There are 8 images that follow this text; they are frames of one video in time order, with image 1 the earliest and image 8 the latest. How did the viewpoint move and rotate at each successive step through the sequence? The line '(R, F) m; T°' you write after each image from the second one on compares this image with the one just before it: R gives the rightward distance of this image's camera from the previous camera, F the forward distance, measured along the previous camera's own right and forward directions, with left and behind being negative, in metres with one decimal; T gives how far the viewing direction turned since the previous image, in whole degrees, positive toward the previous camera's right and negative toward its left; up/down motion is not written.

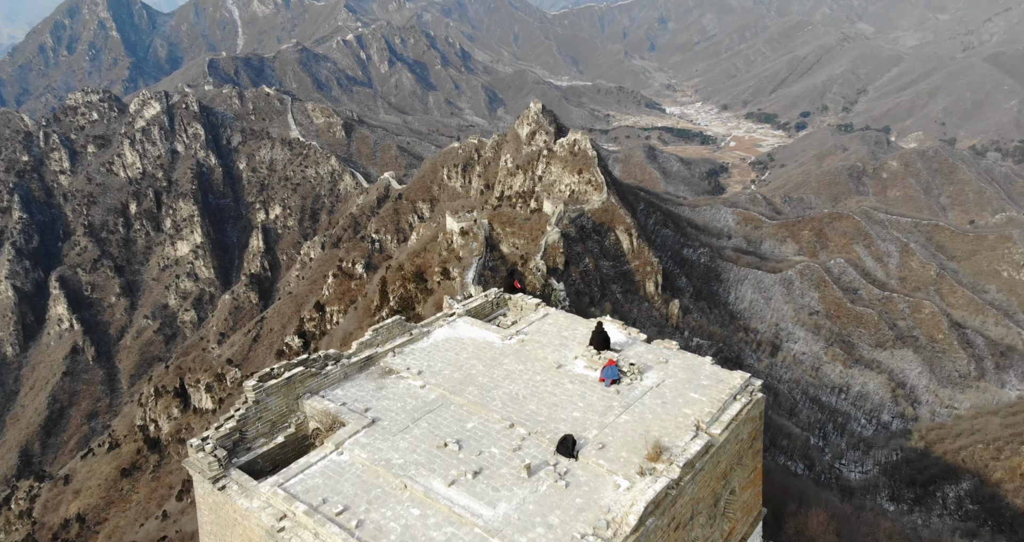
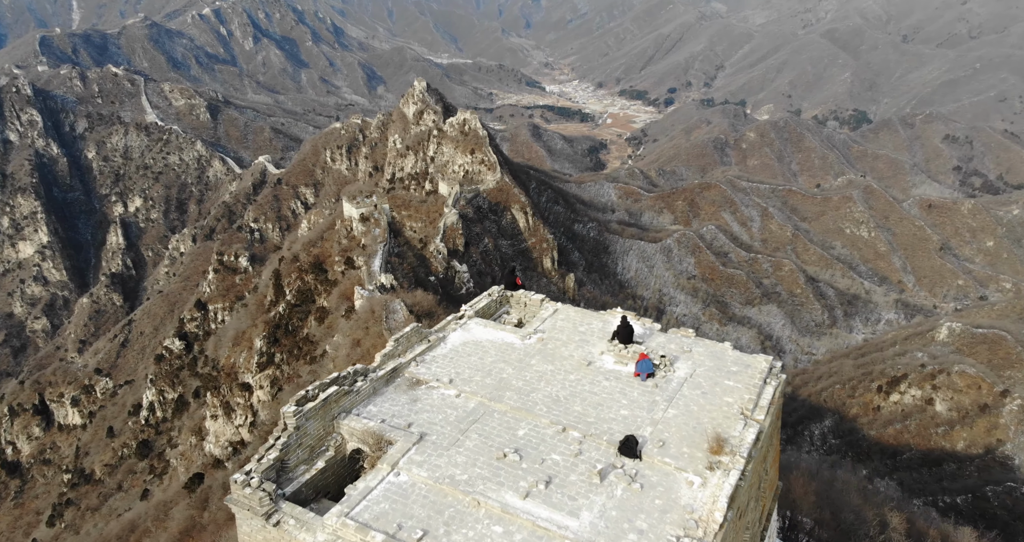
(-4.3, +0.3) m; +11°
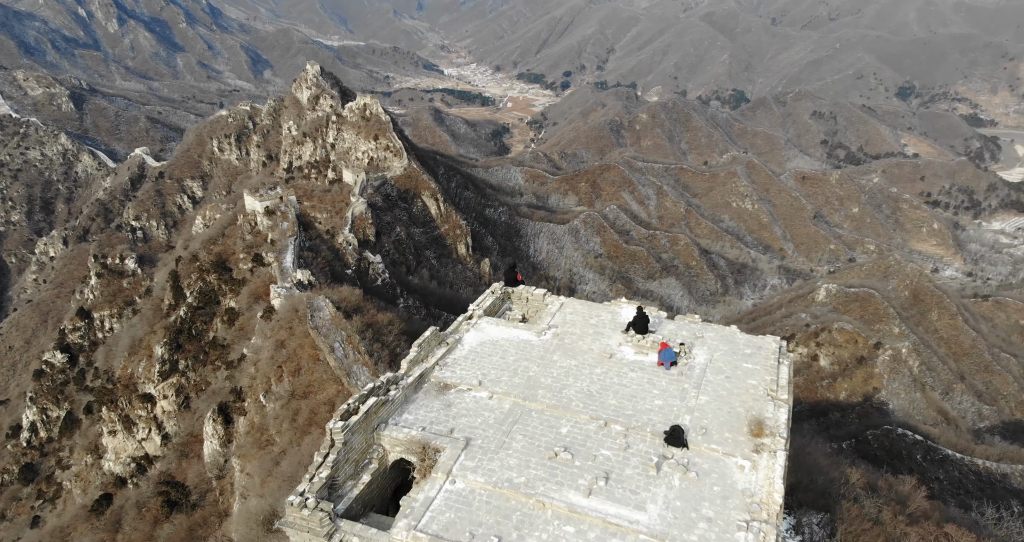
(-3.7, +0.3) m; +10°
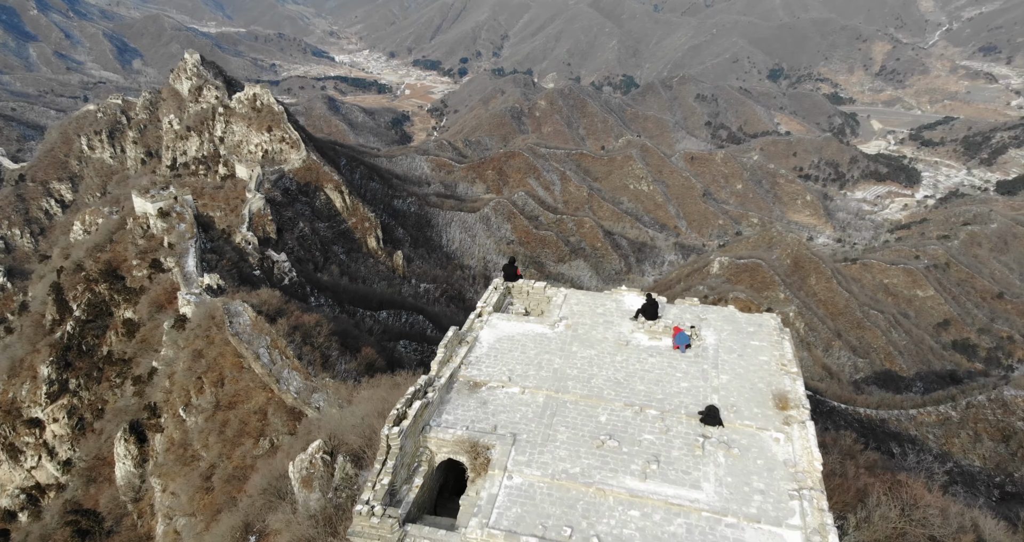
(-3.7, +0.2) m; +10°
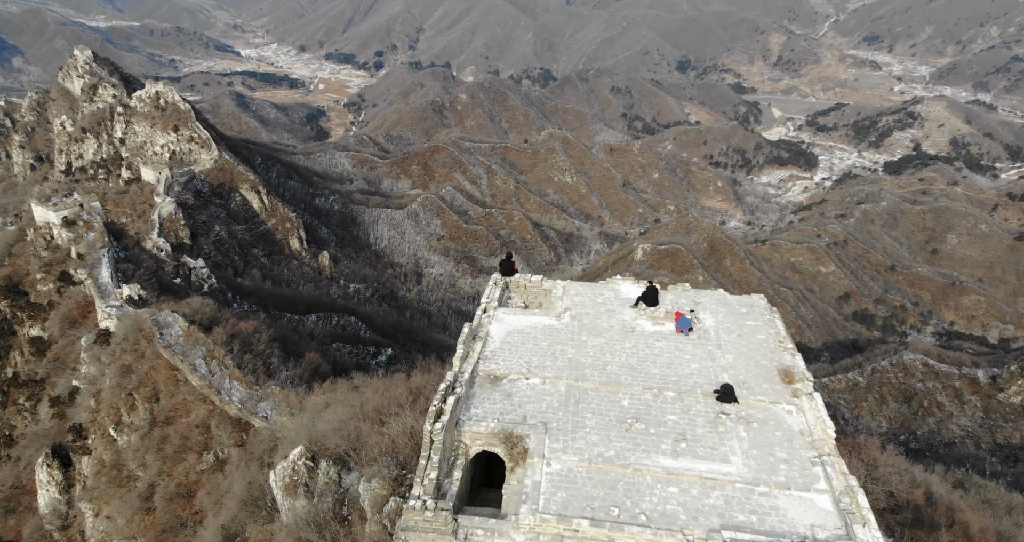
(-2.9, -0.2) m; +7°
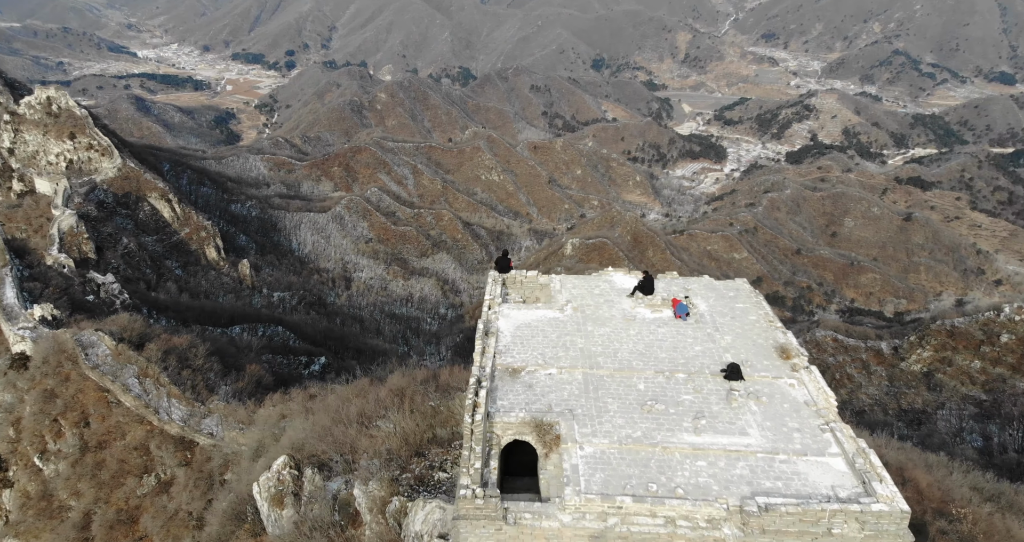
(-2.9, -0.4) m; +7°
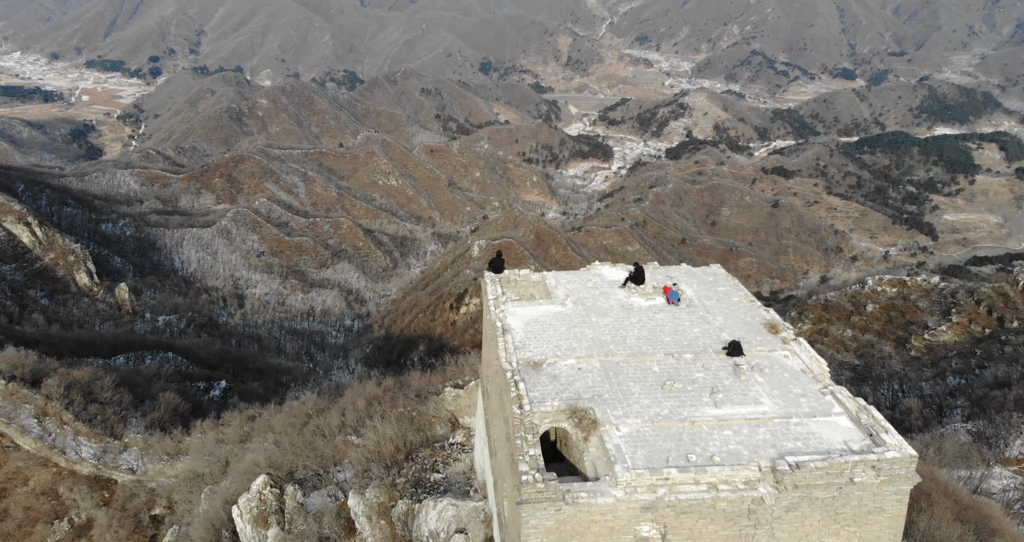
(-4.0, -0.5) m; +10°
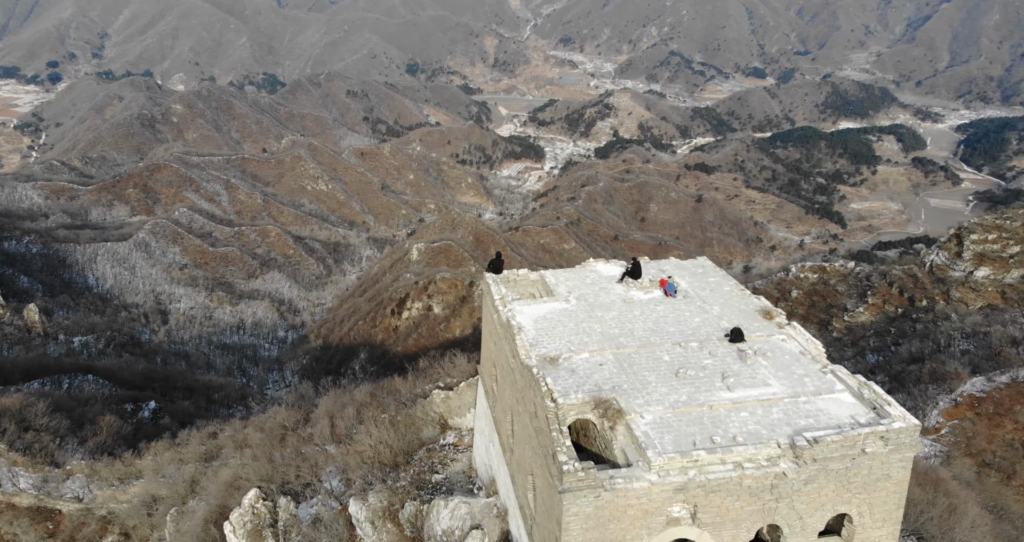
(-2.8, -0.2) m; +6°
